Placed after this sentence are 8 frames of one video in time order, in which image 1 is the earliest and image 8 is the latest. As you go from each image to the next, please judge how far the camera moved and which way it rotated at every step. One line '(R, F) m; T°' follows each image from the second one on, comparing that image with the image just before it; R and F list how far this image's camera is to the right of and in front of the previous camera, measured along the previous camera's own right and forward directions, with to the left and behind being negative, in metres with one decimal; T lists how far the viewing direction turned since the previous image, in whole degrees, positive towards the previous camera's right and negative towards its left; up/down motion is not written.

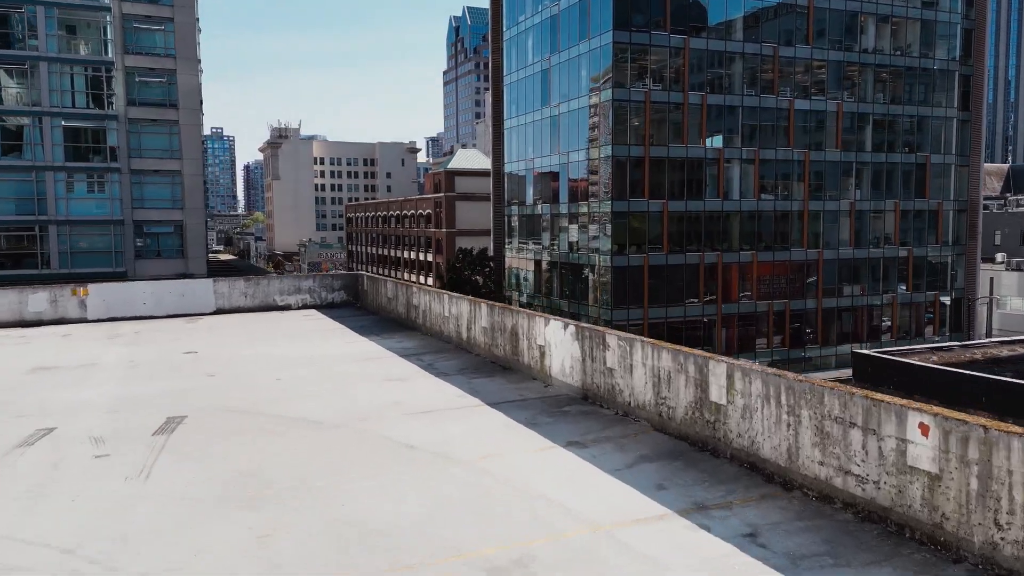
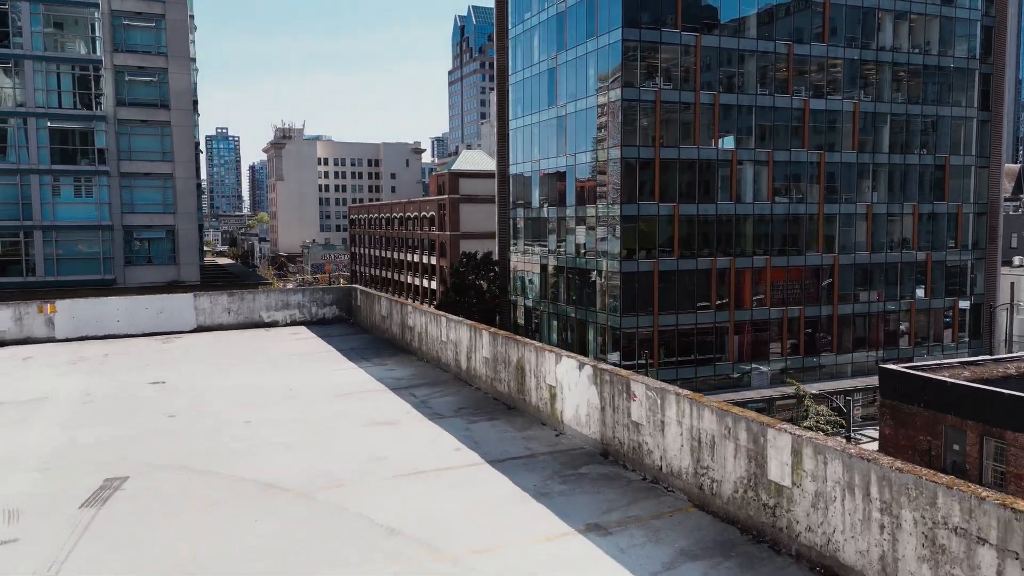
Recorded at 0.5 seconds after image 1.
(0.0, +1.4) m; 0°
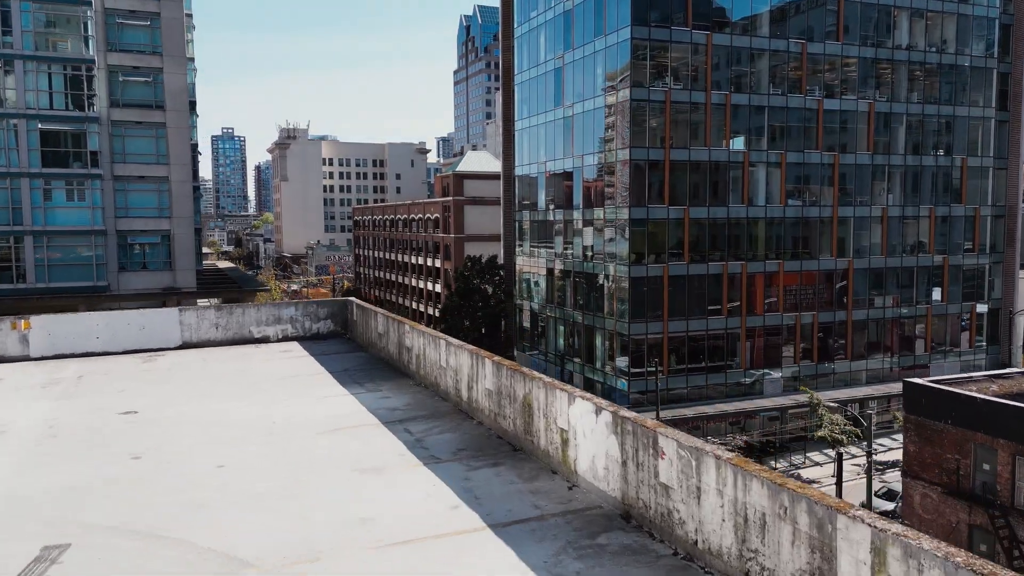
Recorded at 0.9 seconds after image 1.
(0.0, +1.1) m; 0°
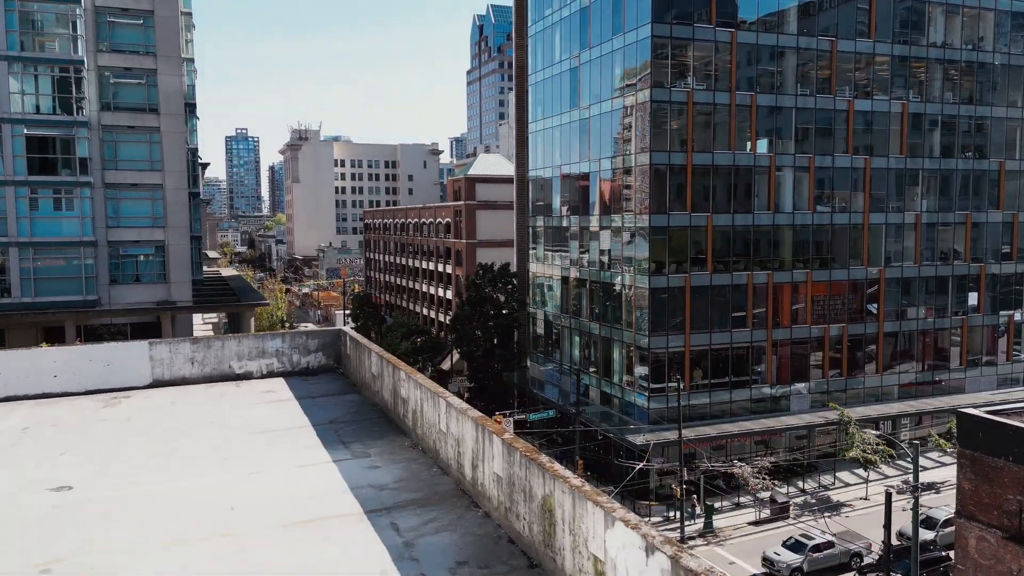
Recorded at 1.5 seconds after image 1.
(0.0, +1.9) m; -1°
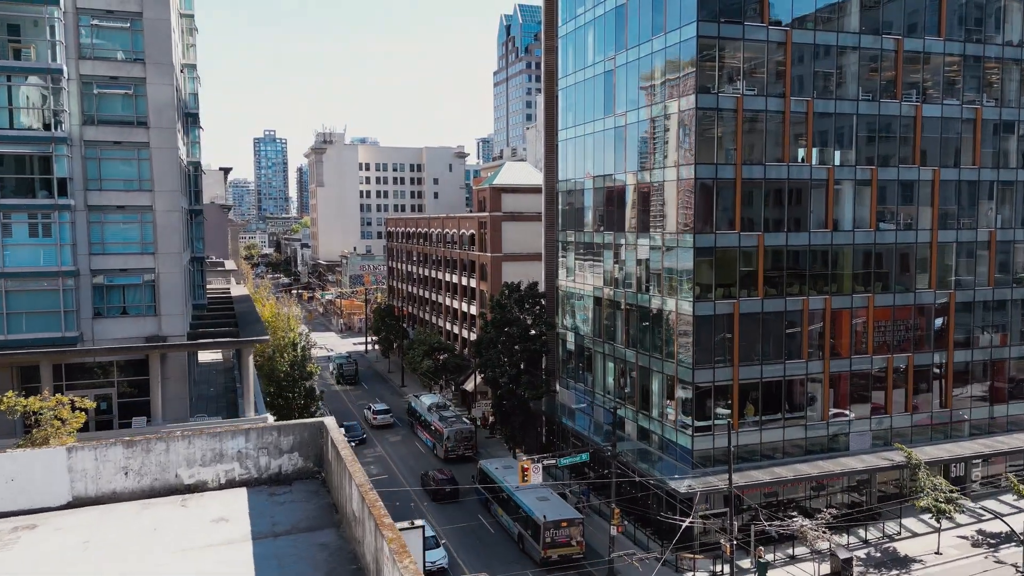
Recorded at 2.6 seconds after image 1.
(-0.1, +3.5) m; -2°
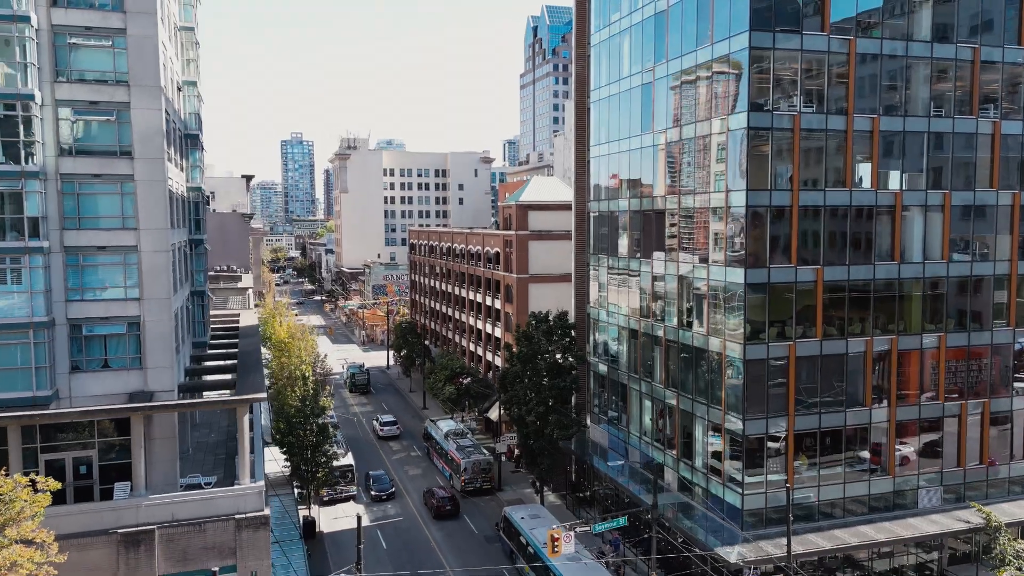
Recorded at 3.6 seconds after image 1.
(-0.1, +3.4) m; -2°
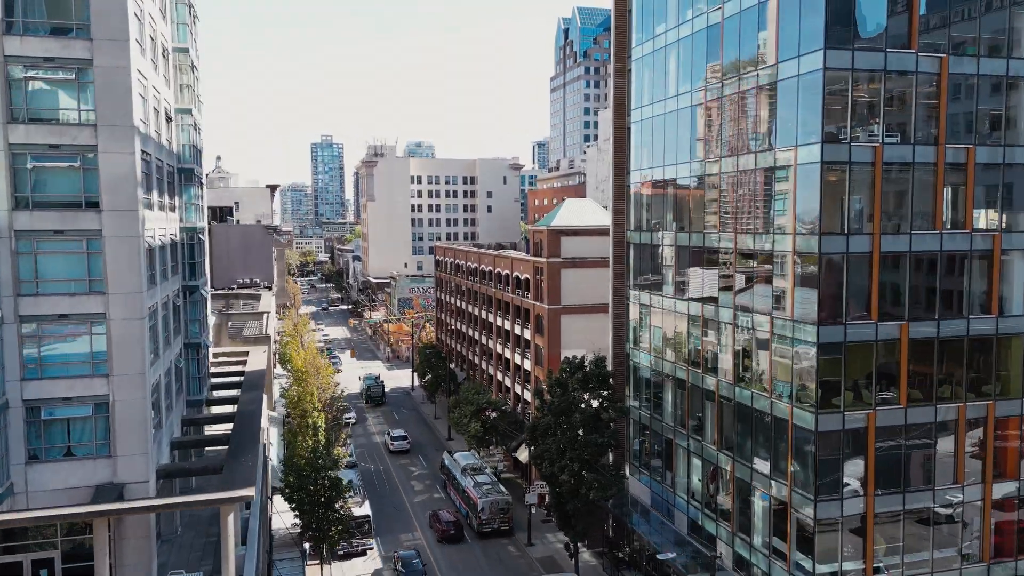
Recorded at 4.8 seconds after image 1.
(-0.1, +4.0) m; -2°
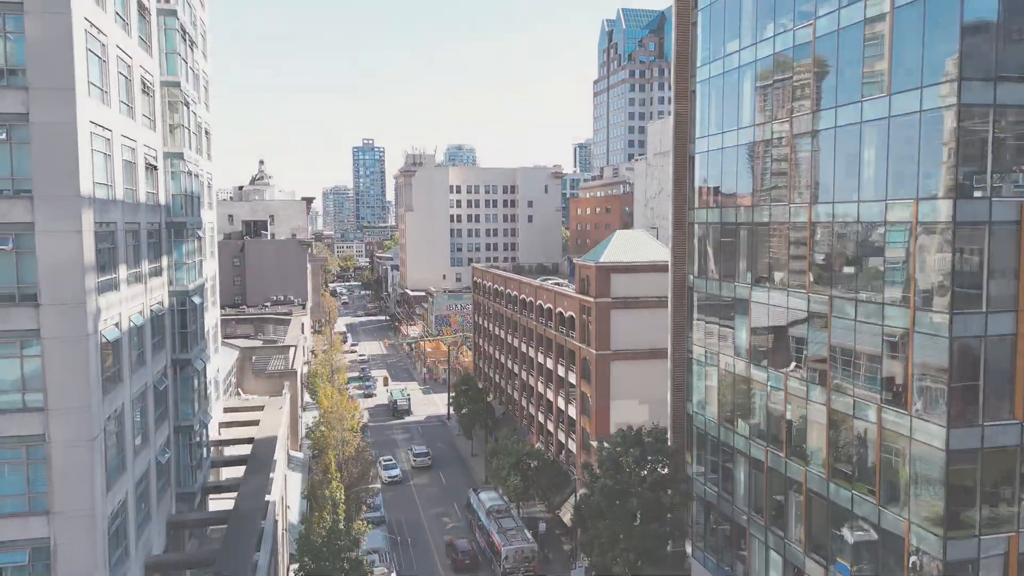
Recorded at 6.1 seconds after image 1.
(-0.2, +4.8) m; -3°
